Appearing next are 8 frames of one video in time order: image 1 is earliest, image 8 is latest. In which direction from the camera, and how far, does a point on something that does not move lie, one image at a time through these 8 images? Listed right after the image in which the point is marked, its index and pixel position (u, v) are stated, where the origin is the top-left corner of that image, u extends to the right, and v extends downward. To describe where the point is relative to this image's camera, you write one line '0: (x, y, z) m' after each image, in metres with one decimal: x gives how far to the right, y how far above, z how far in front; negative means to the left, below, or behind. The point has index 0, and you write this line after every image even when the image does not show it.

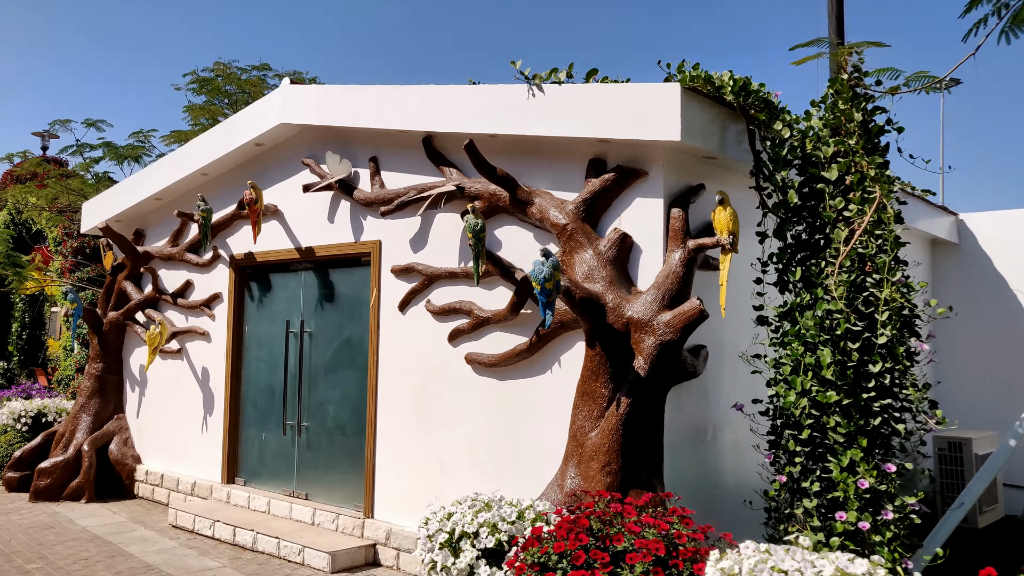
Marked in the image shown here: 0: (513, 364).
0: (0.0, -0.4, +4.9) m
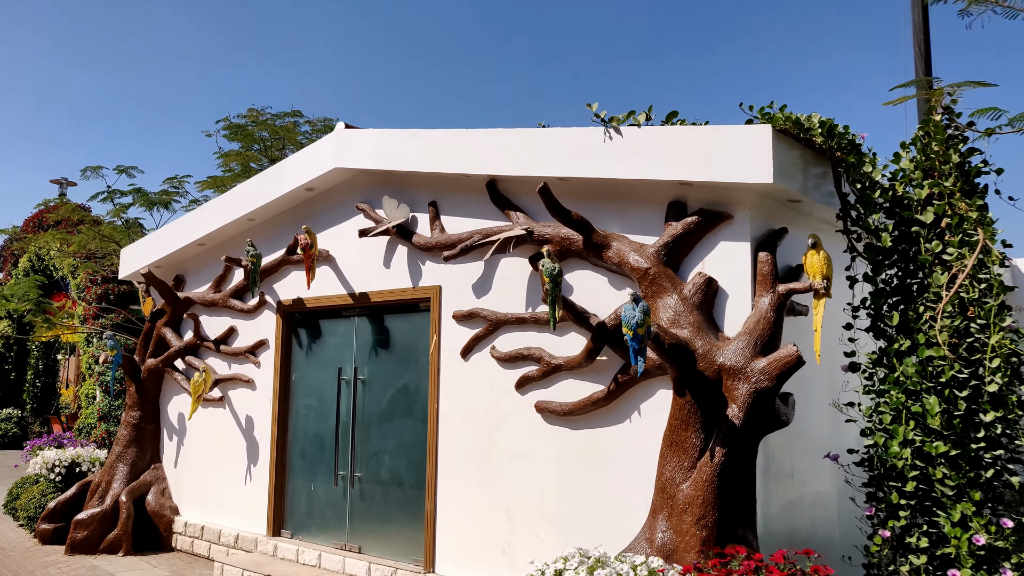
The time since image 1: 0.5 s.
0: (+0.4, -0.7, +4.7) m
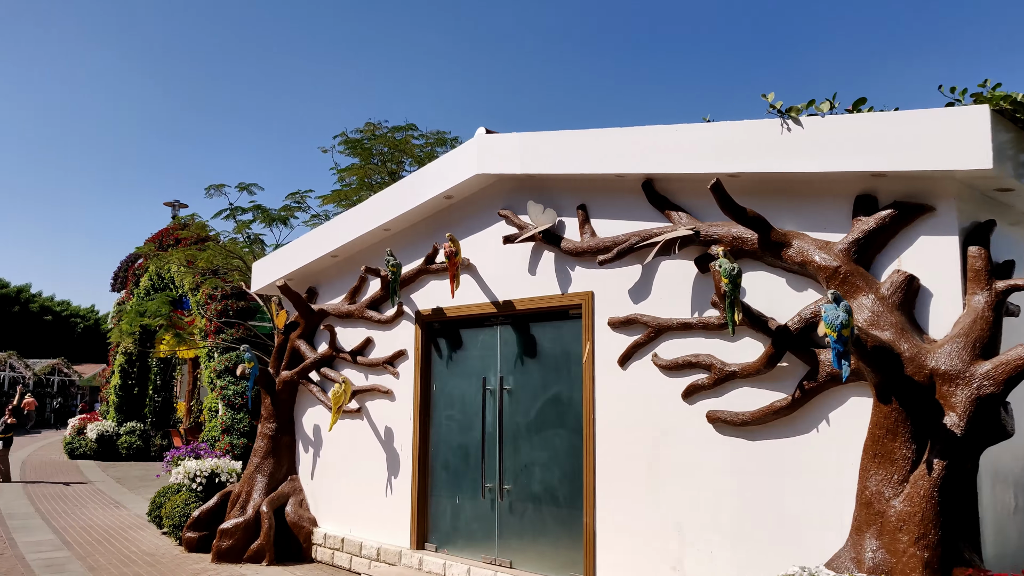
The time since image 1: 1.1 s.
0: (+1.3, -0.7, +4.4) m
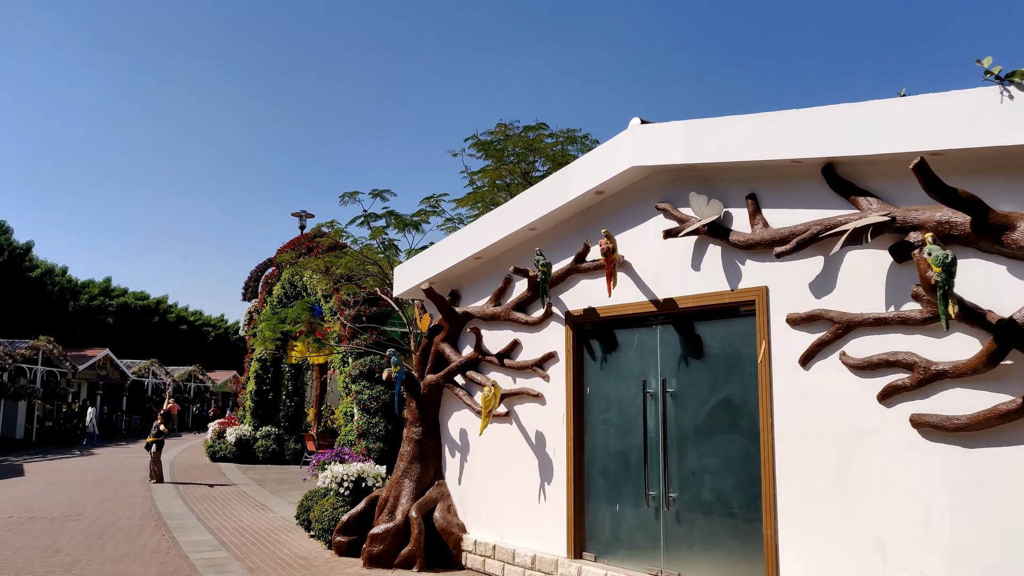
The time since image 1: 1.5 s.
0: (+2.2, -0.6, +3.9) m
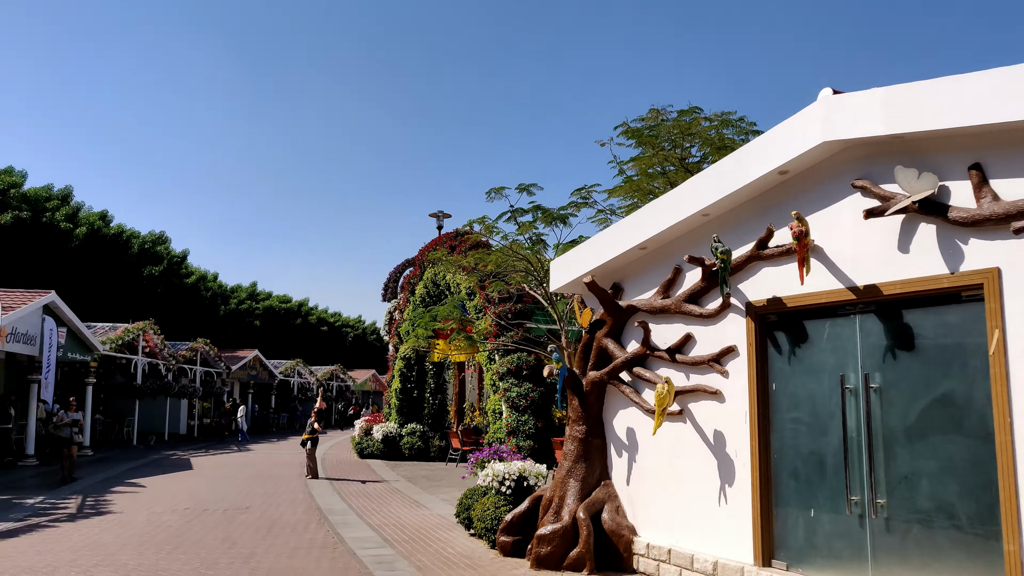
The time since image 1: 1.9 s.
0: (+3.1, -0.5, +3.3) m
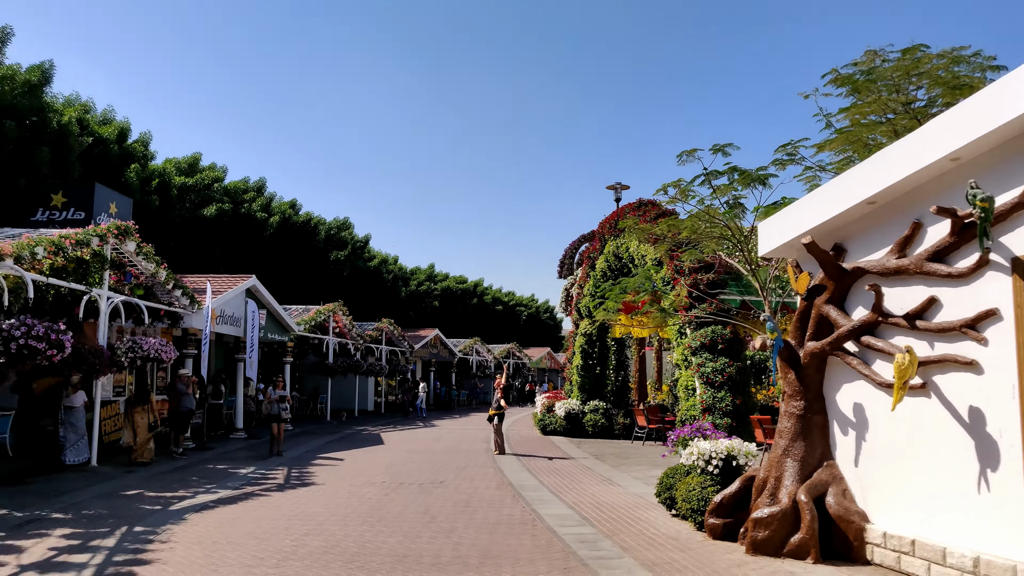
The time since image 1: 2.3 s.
0: (+3.9, -0.3, +2.2) m
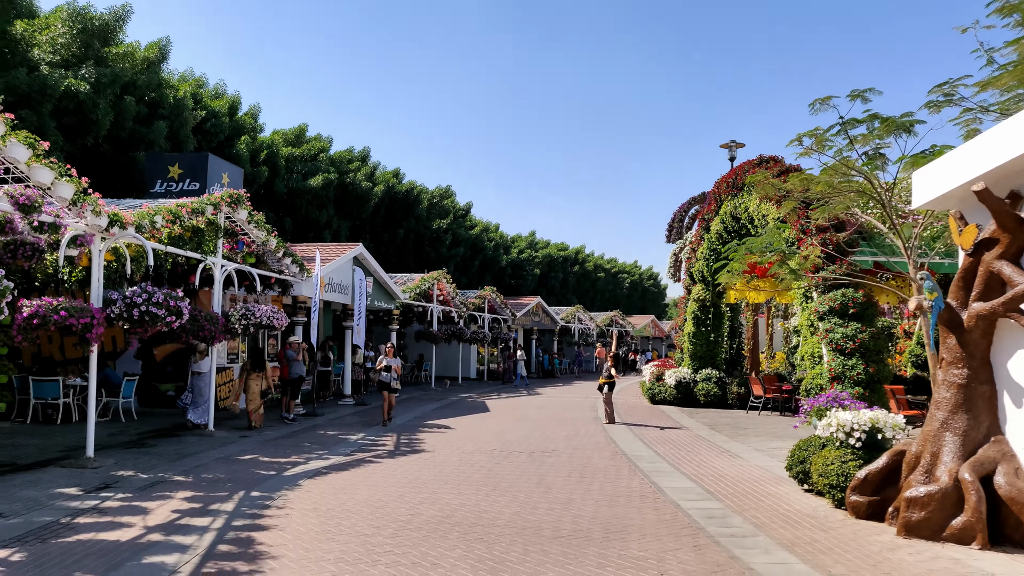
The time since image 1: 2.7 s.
0: (+4.3, -0.1, +1.3) m
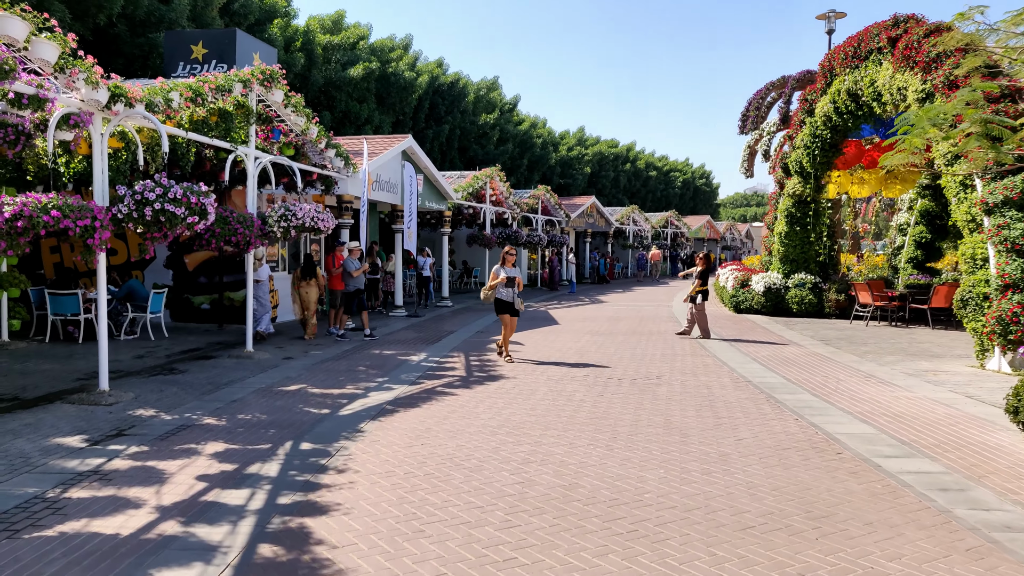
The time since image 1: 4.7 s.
0: (+4.9, -0.1, -1.0) m
